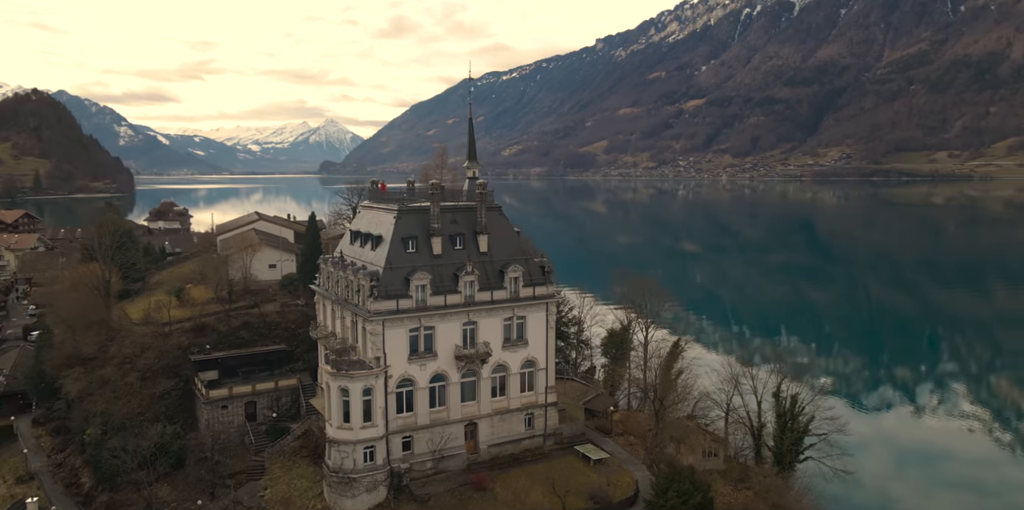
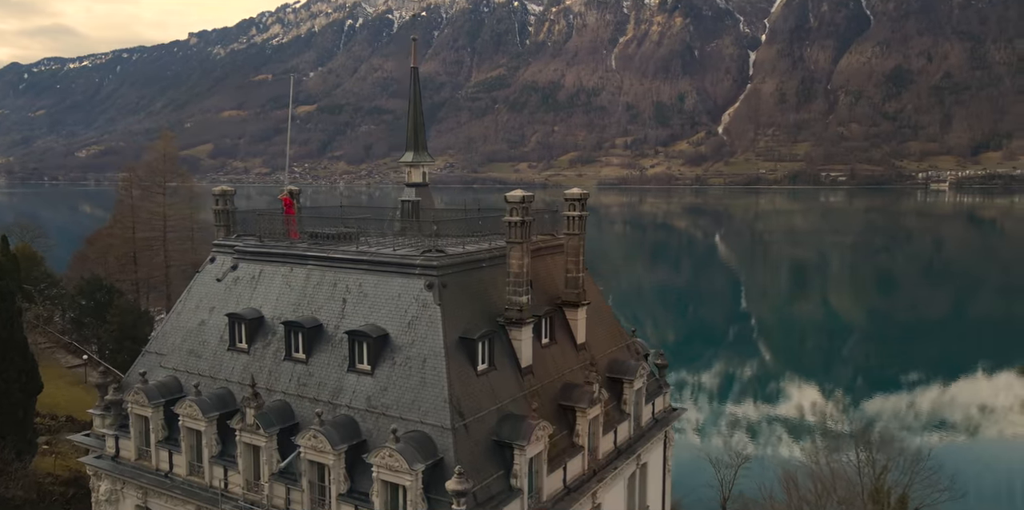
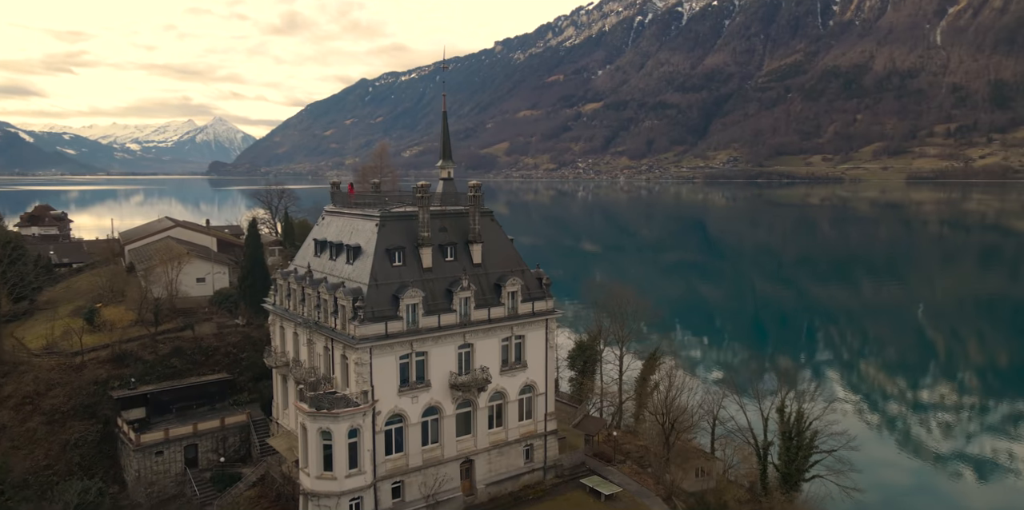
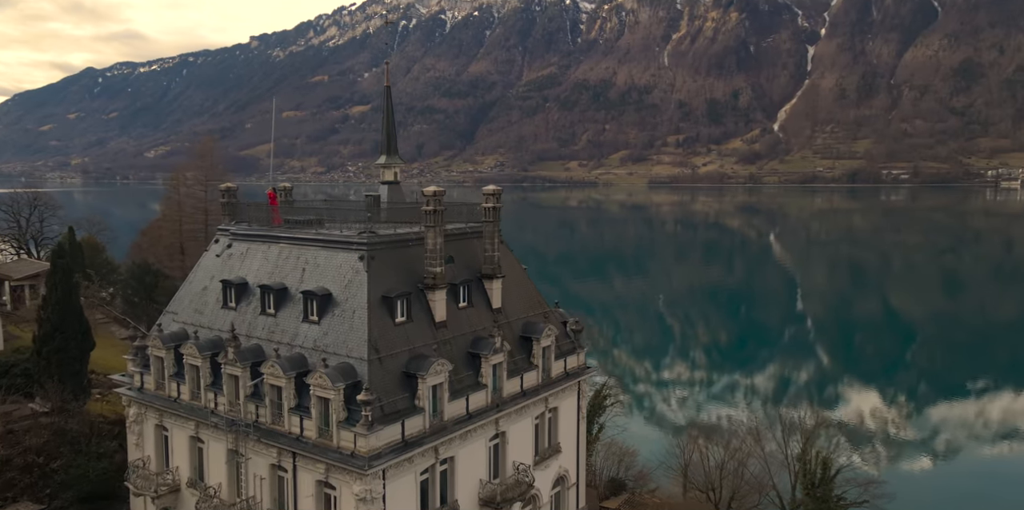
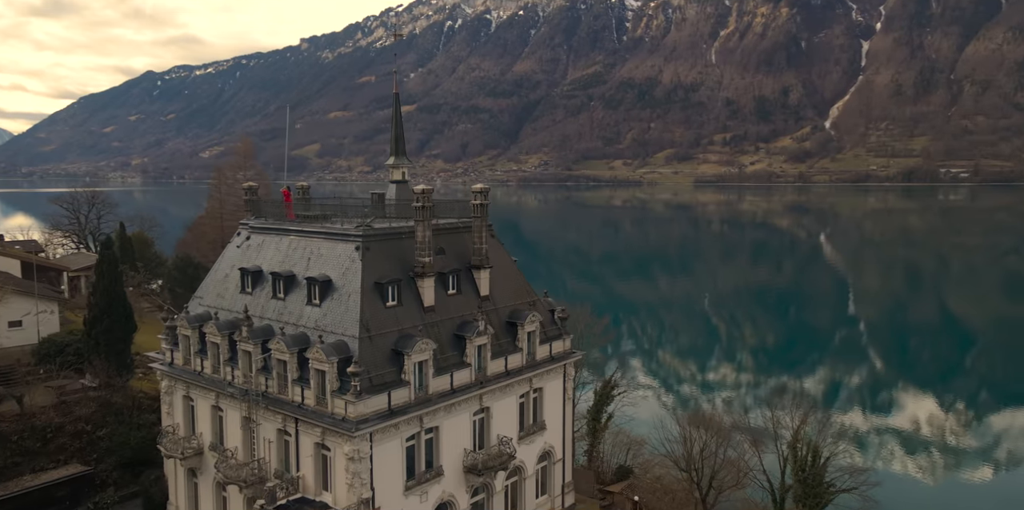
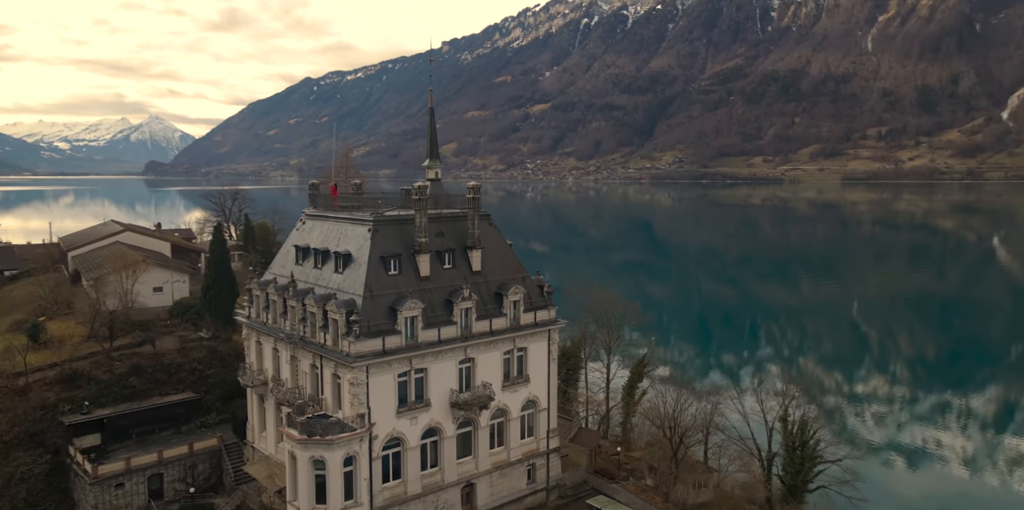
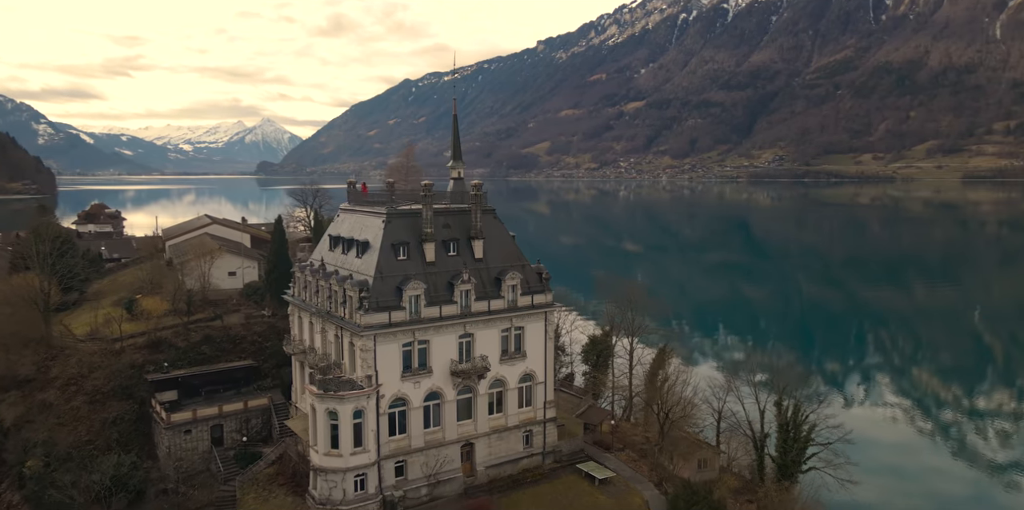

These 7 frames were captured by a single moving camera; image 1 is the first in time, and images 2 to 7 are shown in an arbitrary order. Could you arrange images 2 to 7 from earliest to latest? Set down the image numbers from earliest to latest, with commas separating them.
7, 3, 6, 5, 4, 2
